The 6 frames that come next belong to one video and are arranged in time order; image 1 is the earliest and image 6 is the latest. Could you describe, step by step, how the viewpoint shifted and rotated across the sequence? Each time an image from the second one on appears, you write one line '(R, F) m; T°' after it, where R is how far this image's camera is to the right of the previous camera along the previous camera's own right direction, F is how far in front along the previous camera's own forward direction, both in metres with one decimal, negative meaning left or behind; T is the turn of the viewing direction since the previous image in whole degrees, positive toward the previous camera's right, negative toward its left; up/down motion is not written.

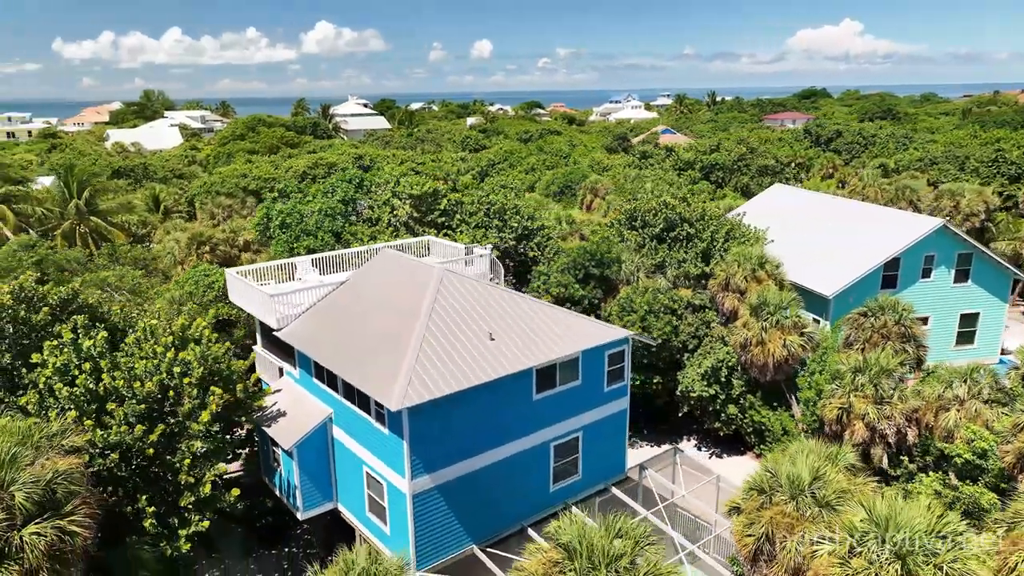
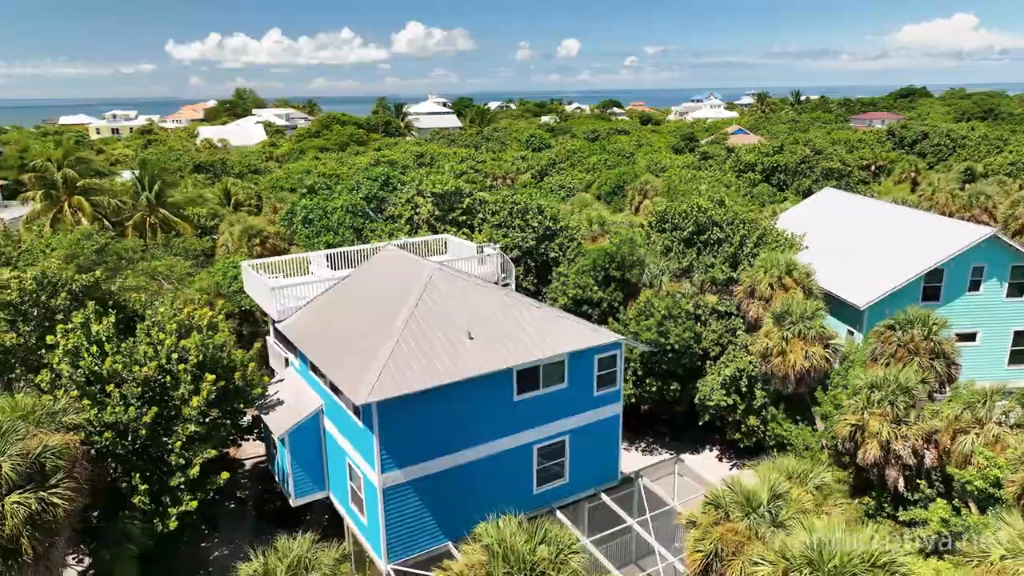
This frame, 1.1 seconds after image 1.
(+1.8, +0.1) m; -6°
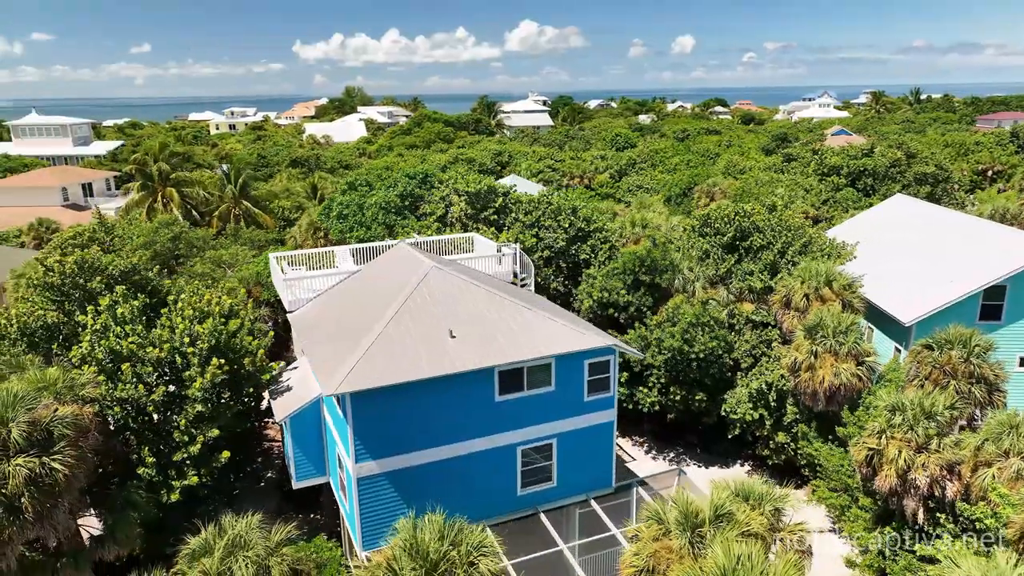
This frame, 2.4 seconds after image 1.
(+2.2, +0.1) m; -8°
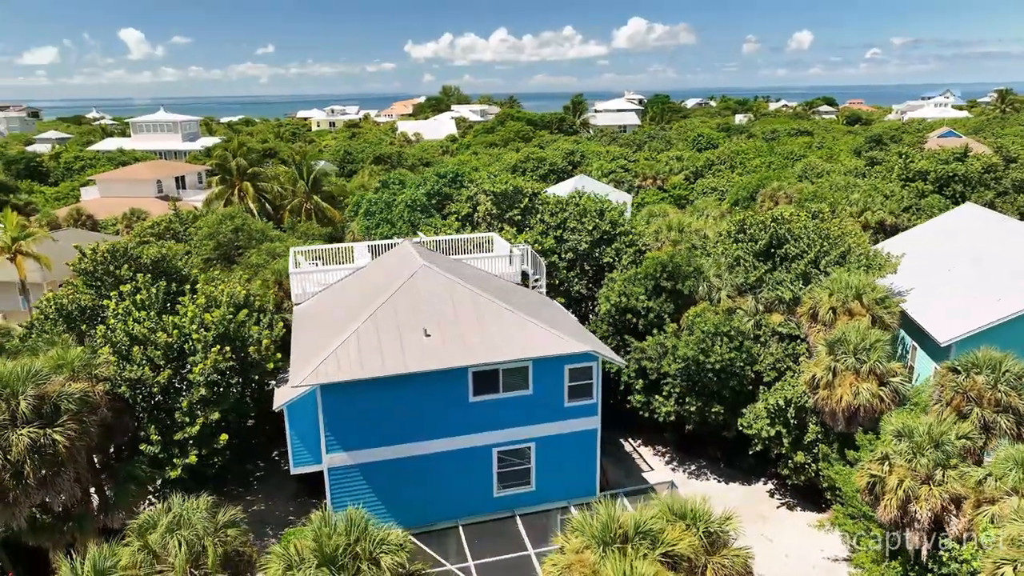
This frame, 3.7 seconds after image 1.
(+2.3, +0.2) m; -8°
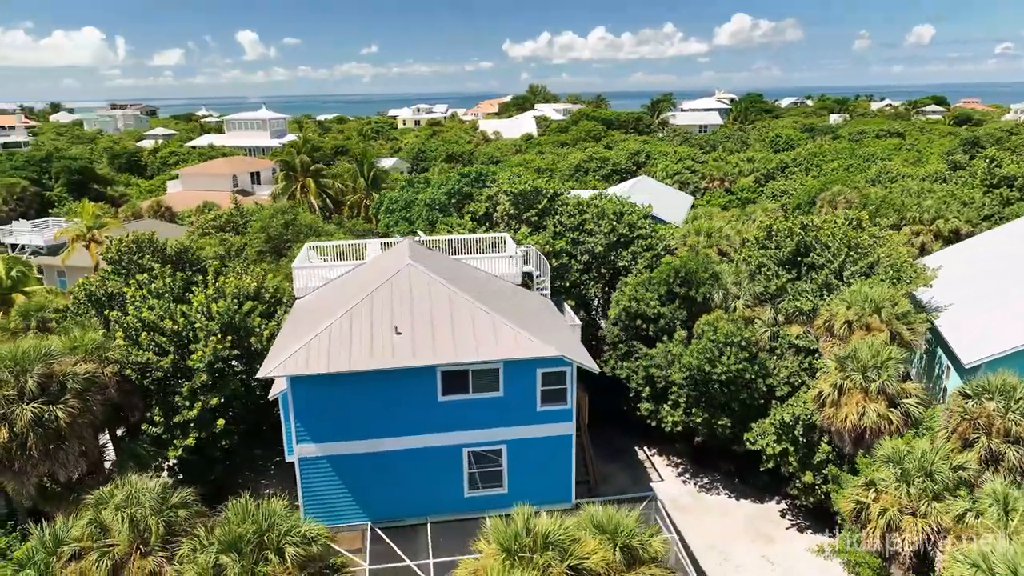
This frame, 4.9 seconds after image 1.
(+2.2, +0.2) m; -7°
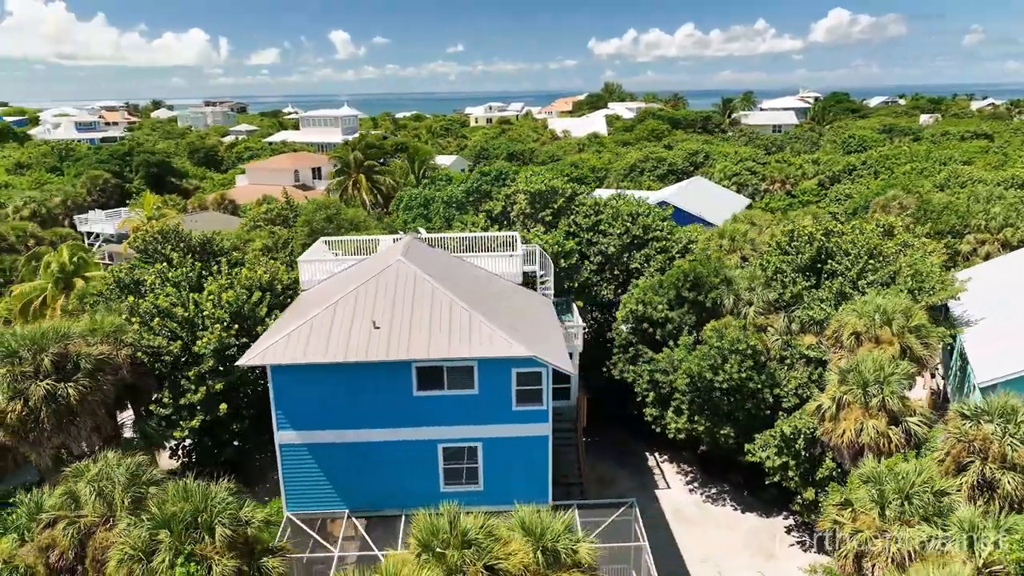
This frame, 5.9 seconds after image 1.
(+1.9, 0.0) m; -6°
